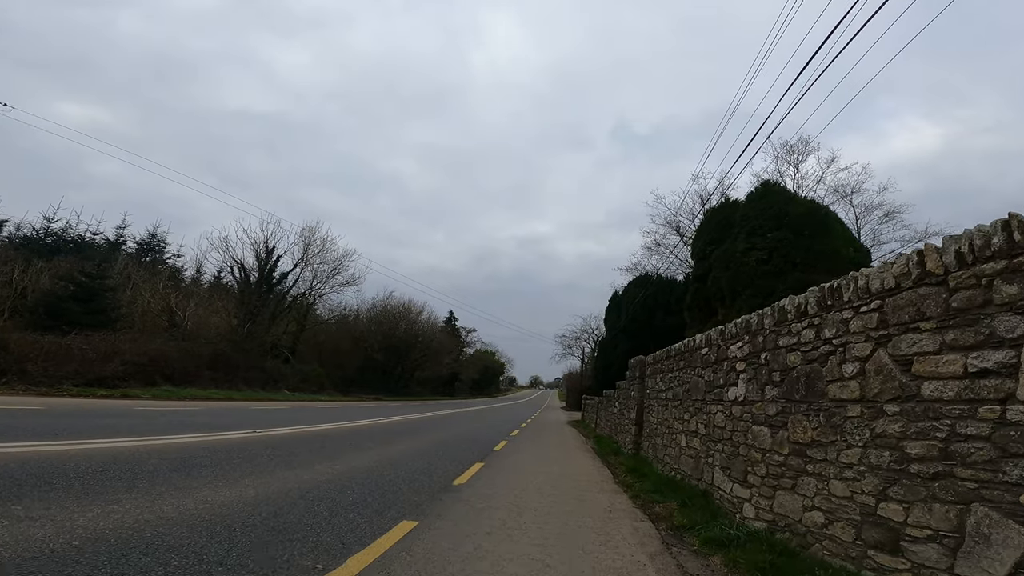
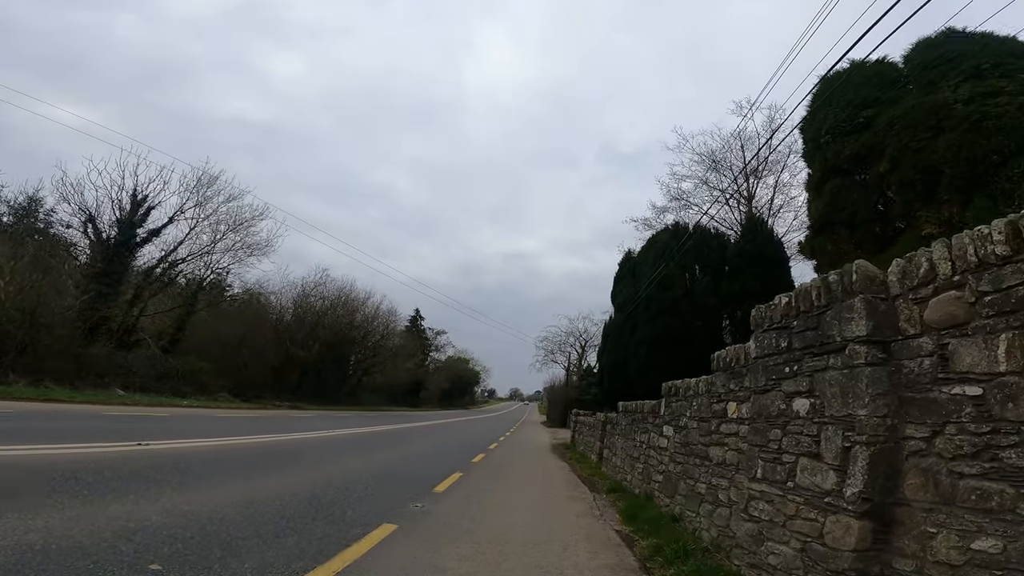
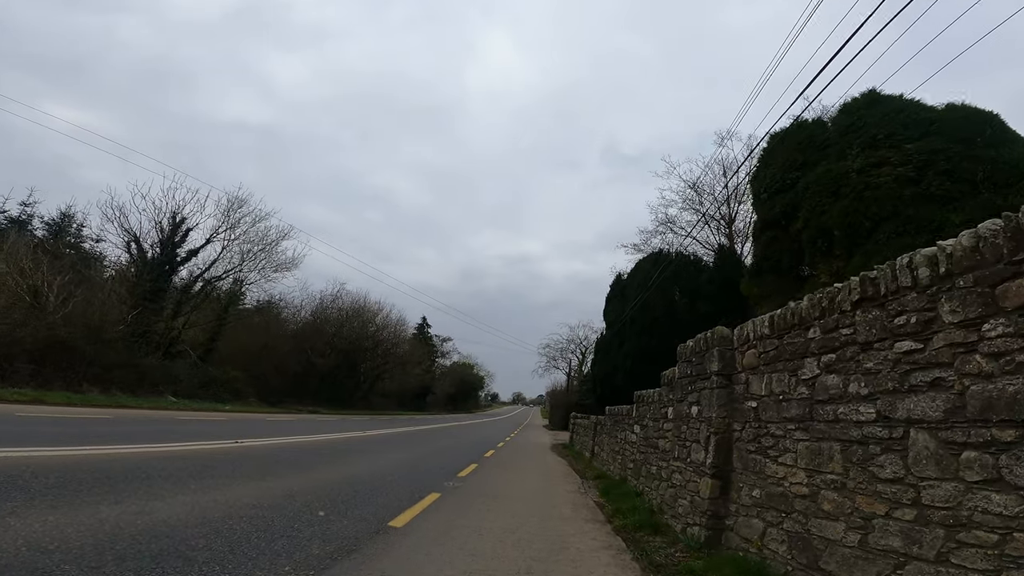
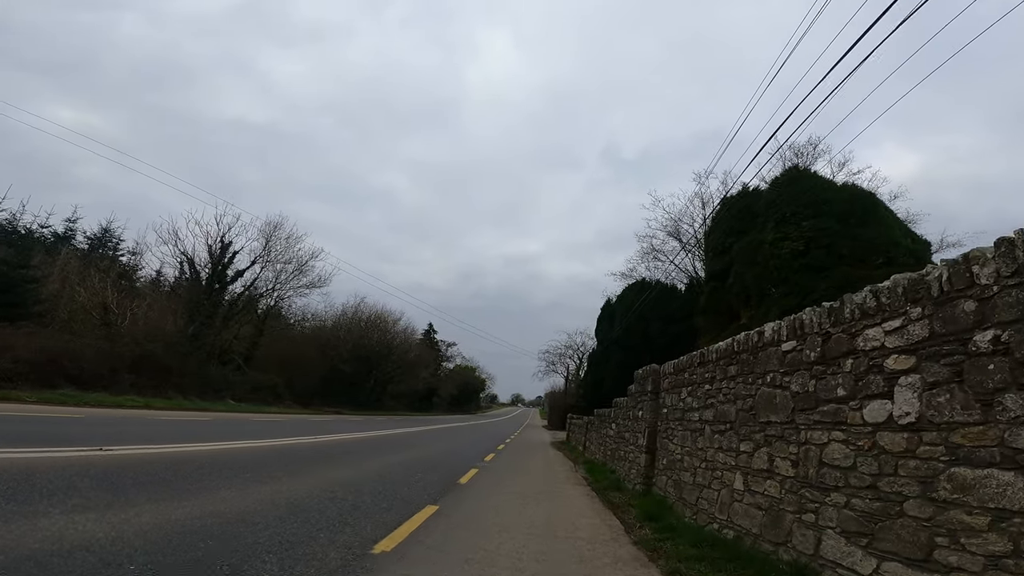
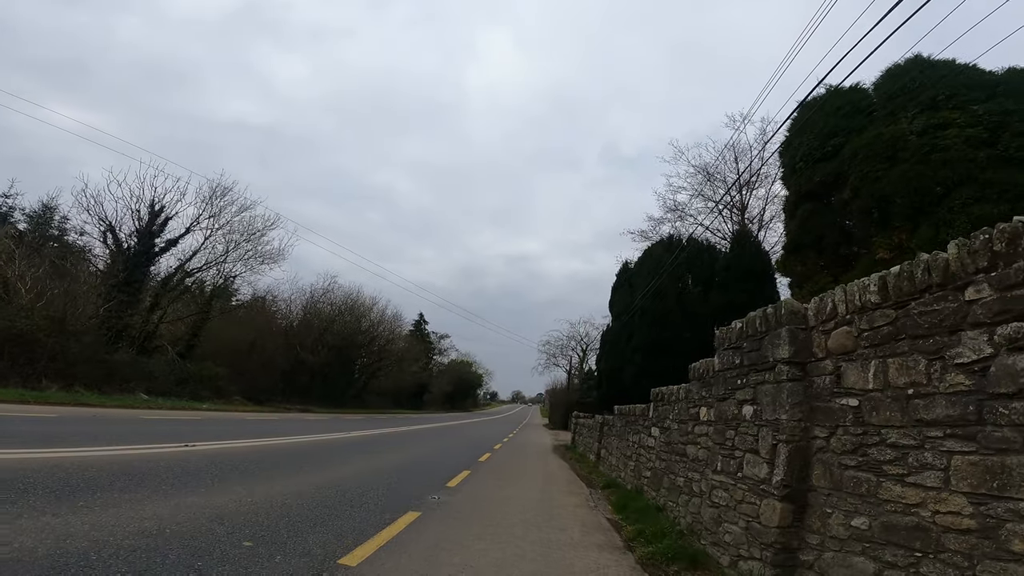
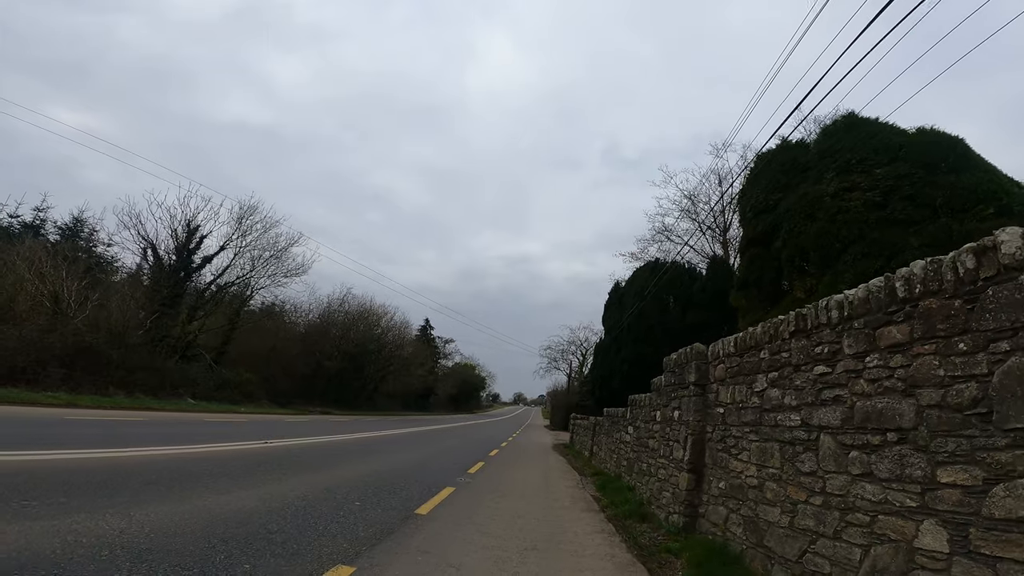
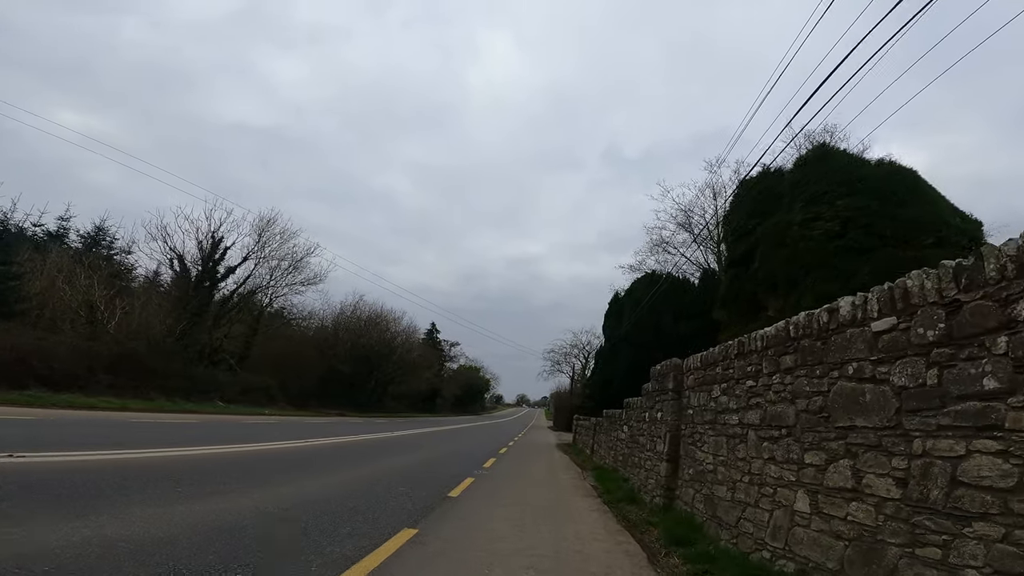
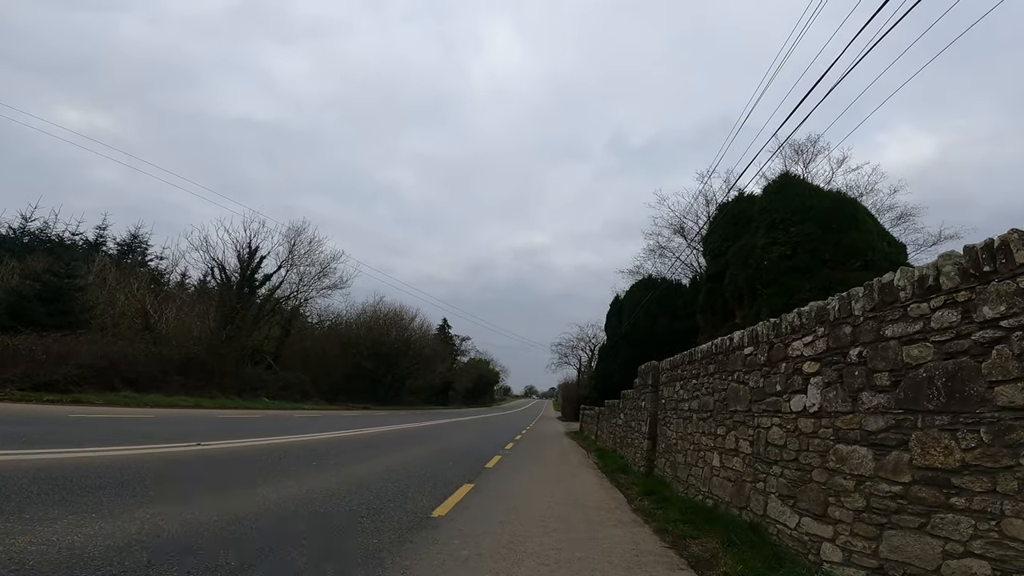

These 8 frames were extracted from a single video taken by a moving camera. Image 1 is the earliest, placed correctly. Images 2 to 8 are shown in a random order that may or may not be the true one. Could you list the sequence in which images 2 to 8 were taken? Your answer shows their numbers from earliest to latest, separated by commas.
8, 4, 7, 6, 3, 5, 2
